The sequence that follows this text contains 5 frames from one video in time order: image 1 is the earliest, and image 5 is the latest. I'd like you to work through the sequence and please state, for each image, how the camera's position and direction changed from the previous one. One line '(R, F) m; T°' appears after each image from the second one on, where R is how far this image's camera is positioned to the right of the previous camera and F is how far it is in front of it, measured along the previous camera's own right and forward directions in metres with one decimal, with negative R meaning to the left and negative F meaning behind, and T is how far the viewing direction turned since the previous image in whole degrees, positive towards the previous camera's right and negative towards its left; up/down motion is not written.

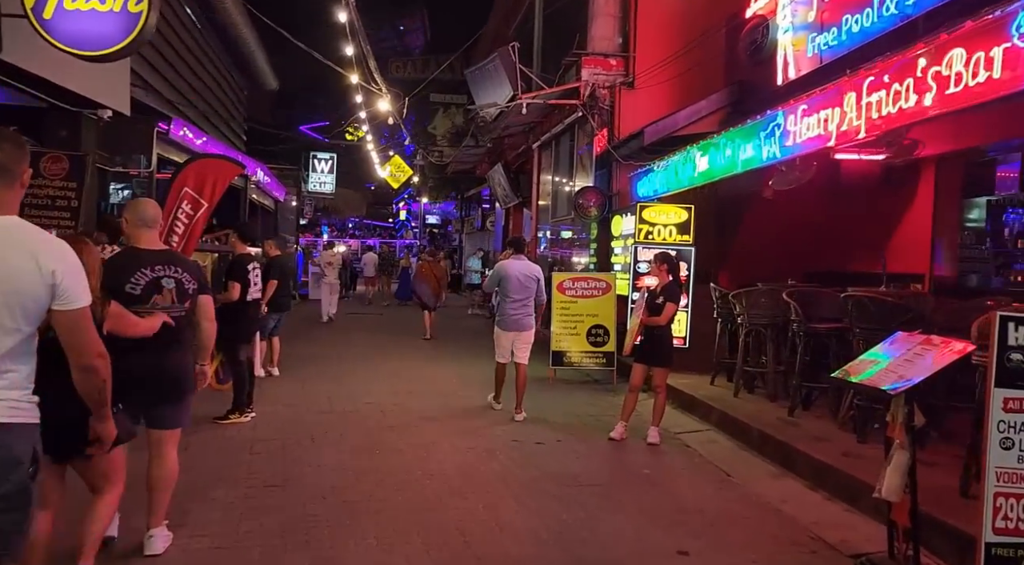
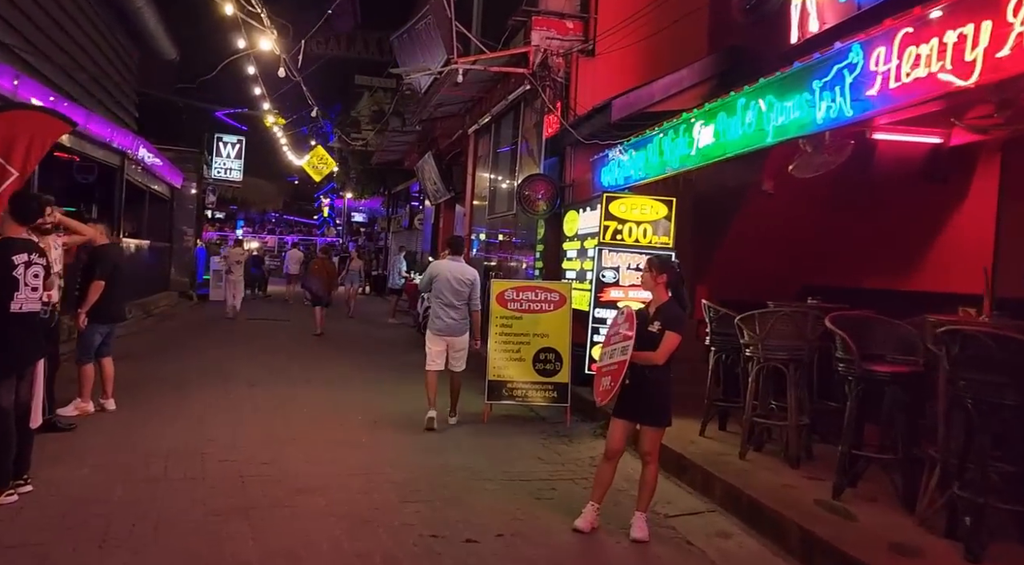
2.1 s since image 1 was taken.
(0.0, +2.5) m; +5°
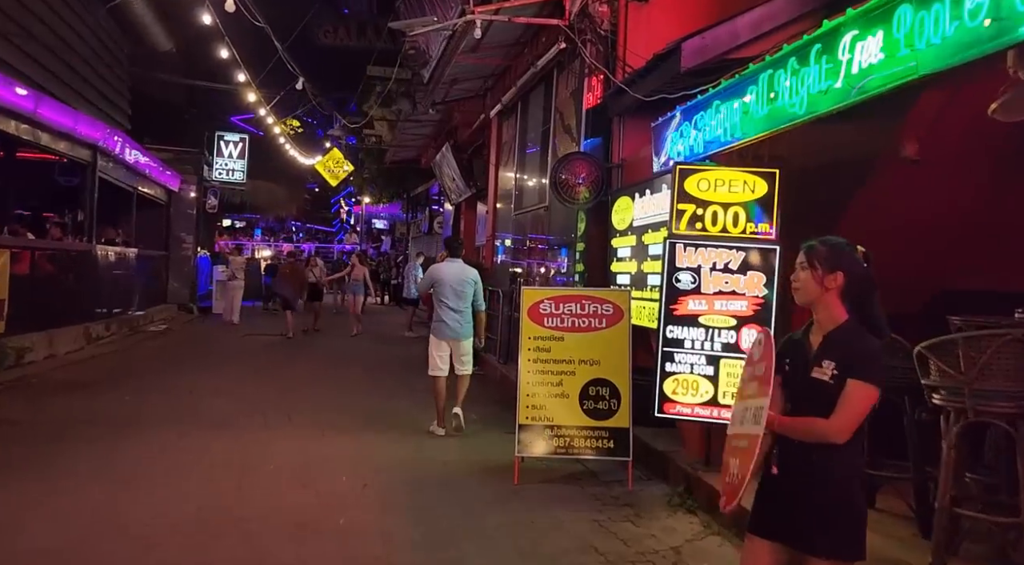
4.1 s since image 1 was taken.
(-0.1, +2.3) m; -2°
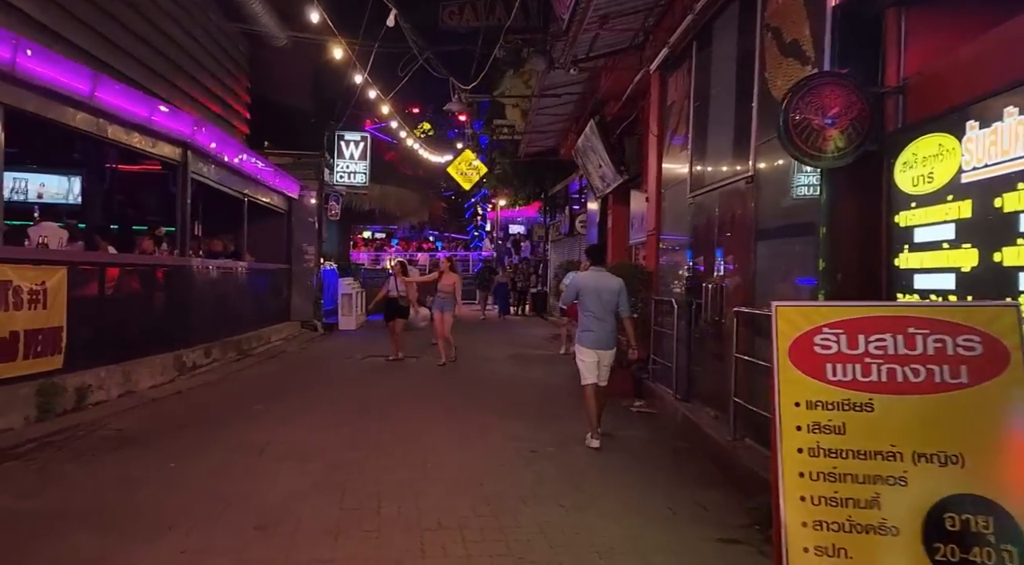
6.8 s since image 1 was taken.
(-0.4, +3.1) m; -10°
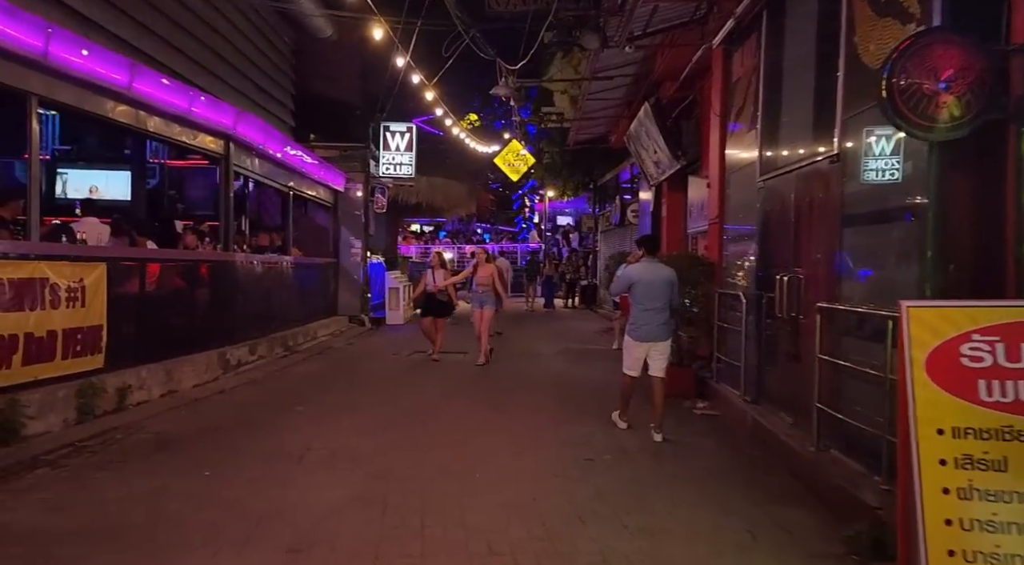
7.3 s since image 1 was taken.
(-0.1, +0.6) m; -4°
